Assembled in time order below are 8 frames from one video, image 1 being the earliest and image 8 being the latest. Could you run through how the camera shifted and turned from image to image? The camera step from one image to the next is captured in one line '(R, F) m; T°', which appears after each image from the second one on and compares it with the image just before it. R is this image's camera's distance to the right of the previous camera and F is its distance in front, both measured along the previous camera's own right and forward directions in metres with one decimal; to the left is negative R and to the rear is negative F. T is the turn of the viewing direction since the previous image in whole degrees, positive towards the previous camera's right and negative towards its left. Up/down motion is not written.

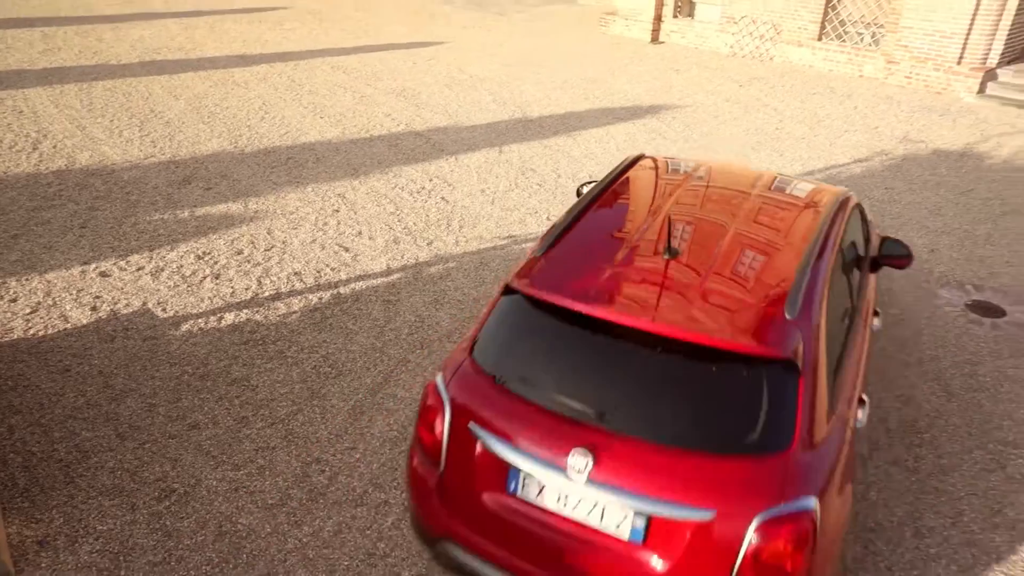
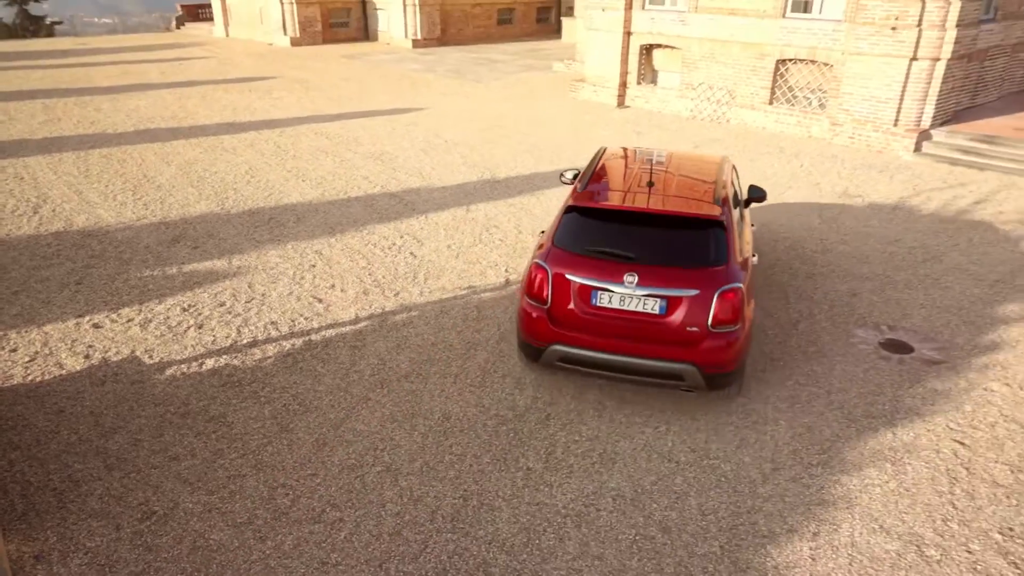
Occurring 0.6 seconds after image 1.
(+0.3, -0.5) m; +1°
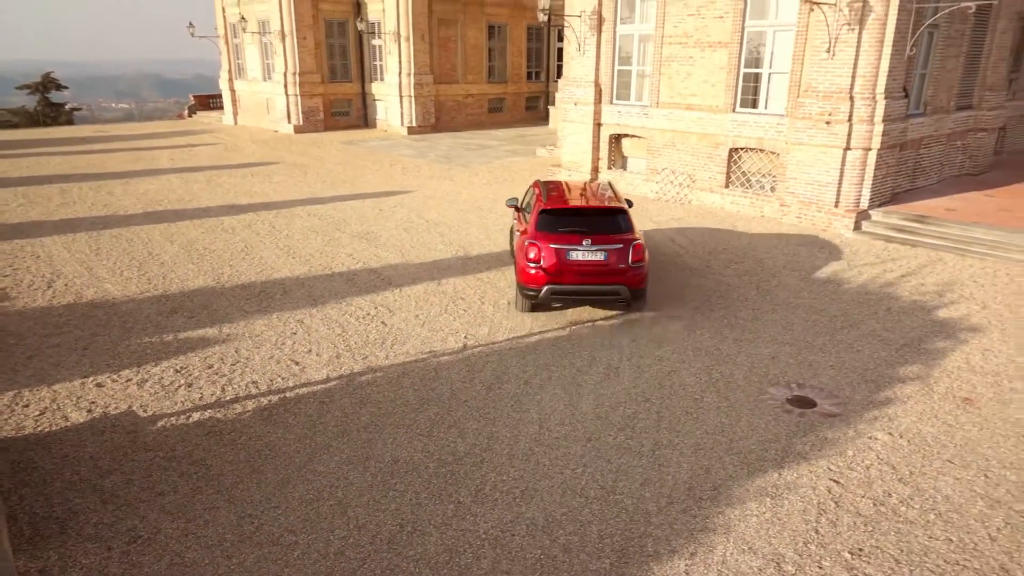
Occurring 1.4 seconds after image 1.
(+0.5, -0.8) m; 0°
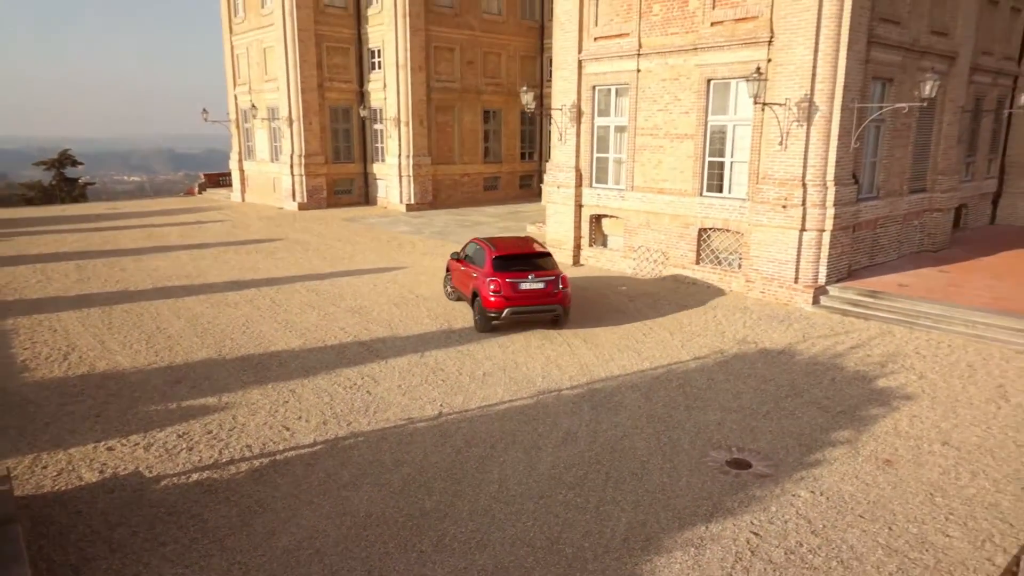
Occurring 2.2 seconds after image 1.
(+0.4, -0.9) m; 0°
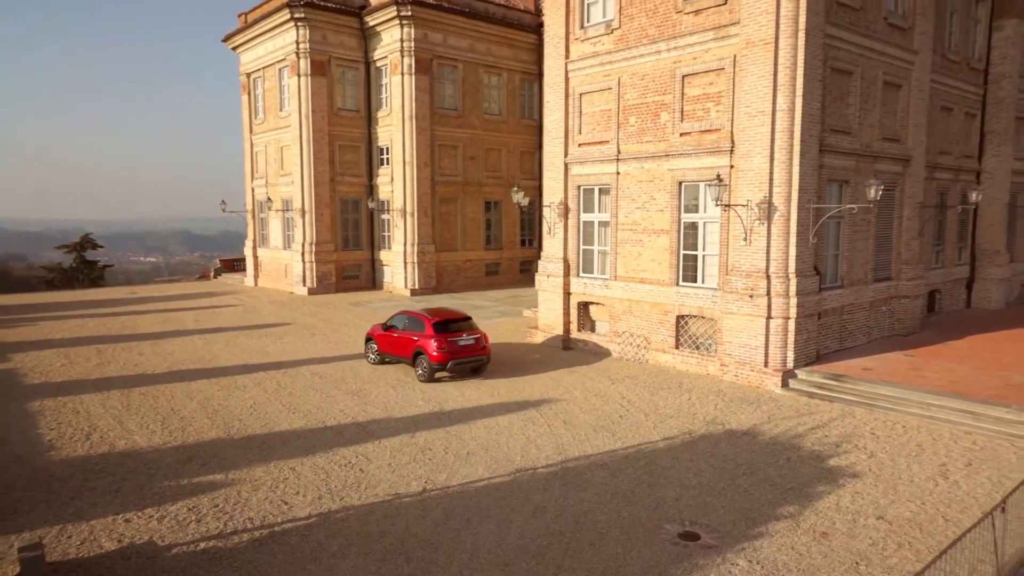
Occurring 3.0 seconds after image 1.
(+0.4, -1.1) m; -1°
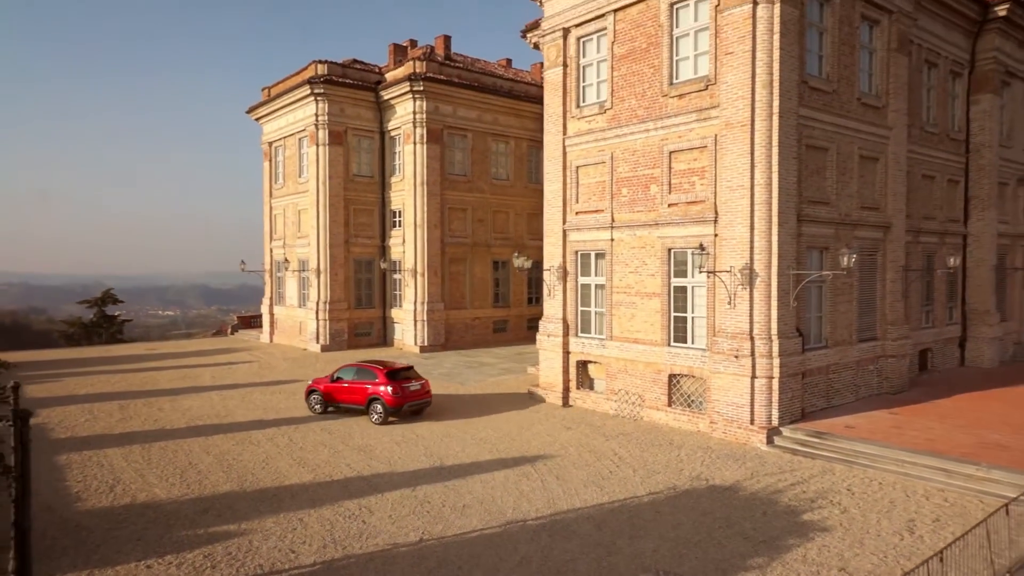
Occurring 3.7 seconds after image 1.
(+0.4, -0.9) m; -1°
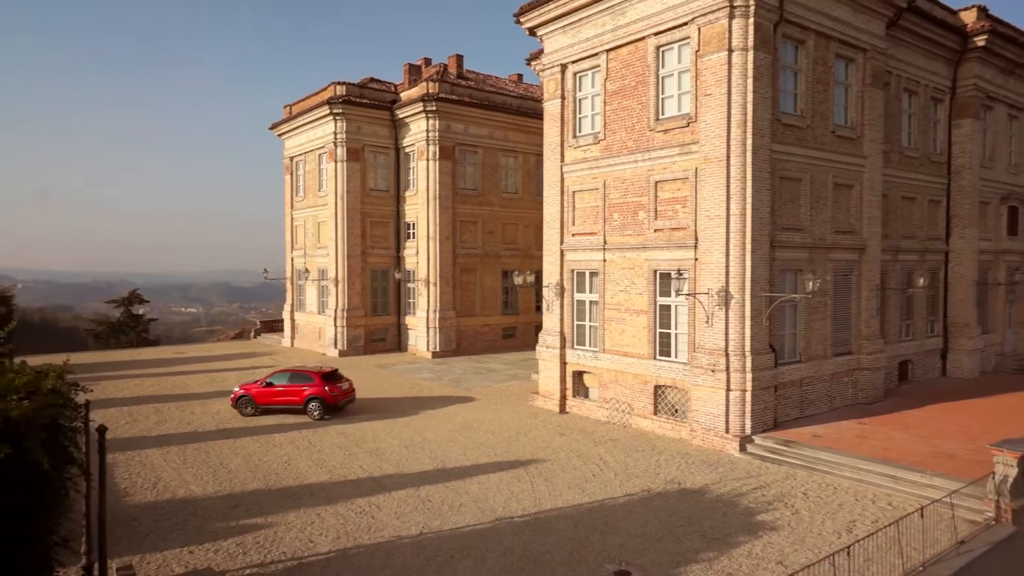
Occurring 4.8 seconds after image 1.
(+0.5, -1.5) m; -2°
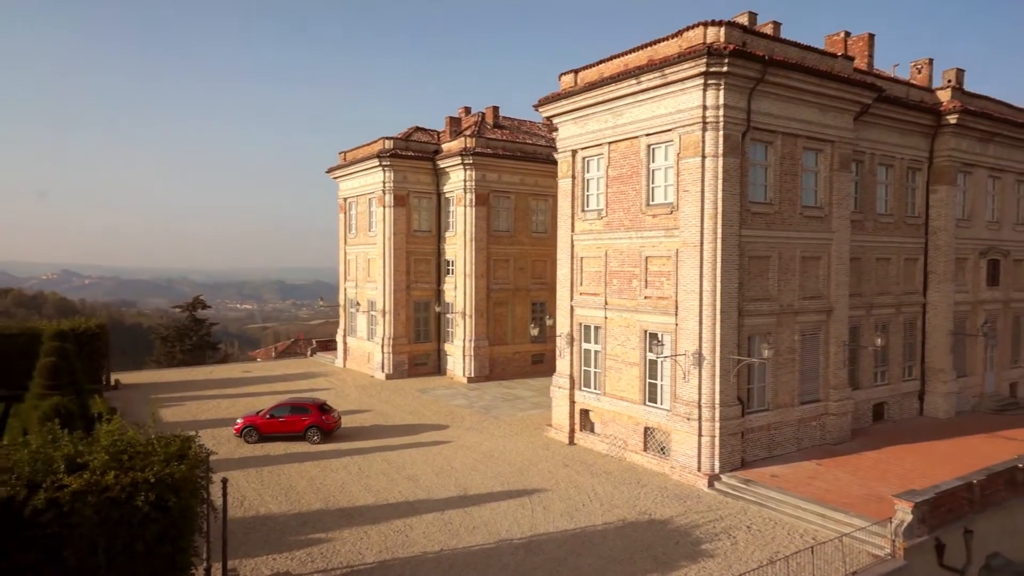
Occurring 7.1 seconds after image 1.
(+1.1, -3.6) m; -4°
